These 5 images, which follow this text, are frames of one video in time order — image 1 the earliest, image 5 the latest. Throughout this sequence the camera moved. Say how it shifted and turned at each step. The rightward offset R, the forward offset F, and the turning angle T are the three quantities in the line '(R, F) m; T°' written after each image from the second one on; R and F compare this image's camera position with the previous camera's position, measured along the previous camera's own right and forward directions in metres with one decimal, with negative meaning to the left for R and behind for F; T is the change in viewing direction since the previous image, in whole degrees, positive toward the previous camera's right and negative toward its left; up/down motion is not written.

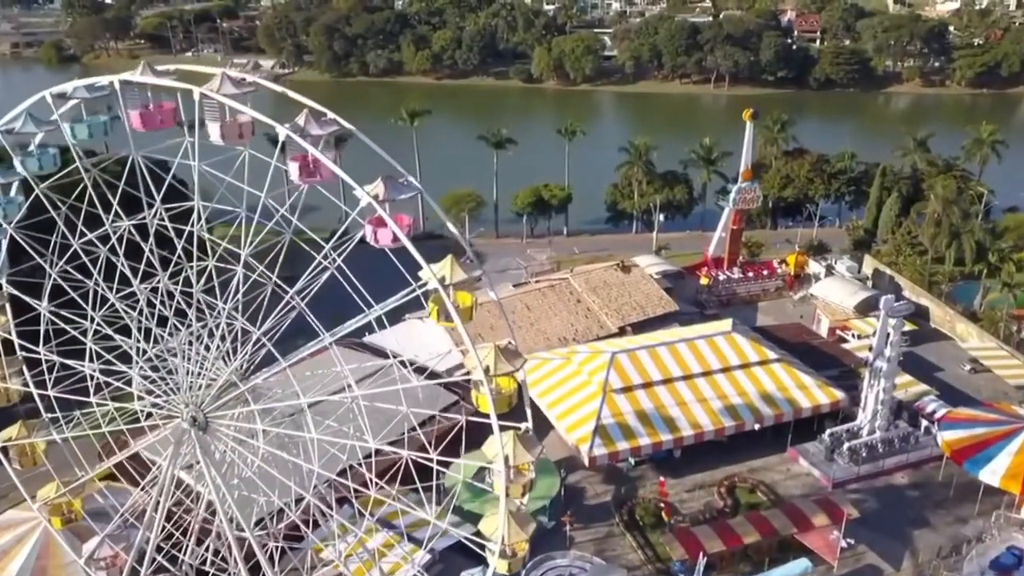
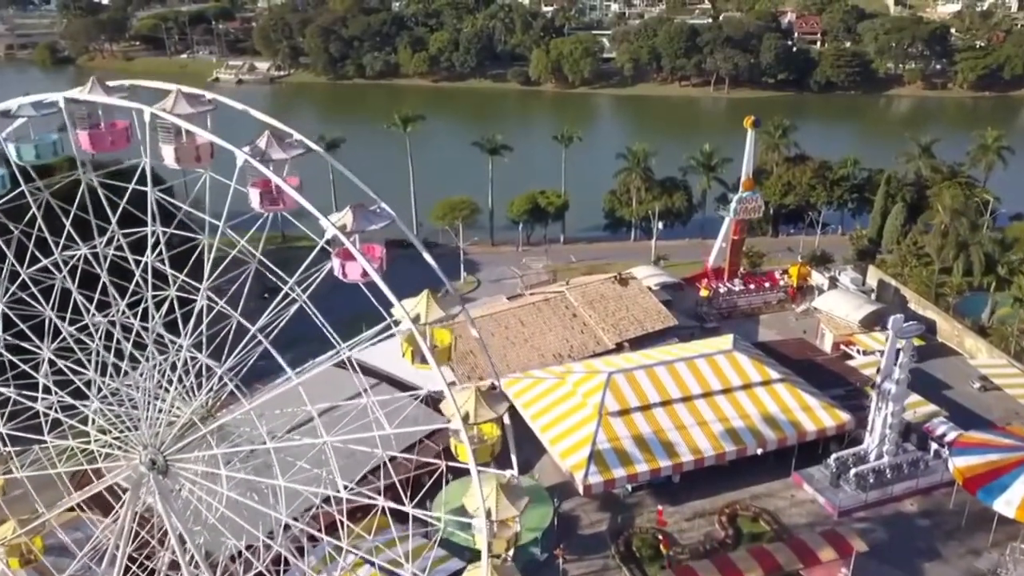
(+0.2, +1.2) m; 0°
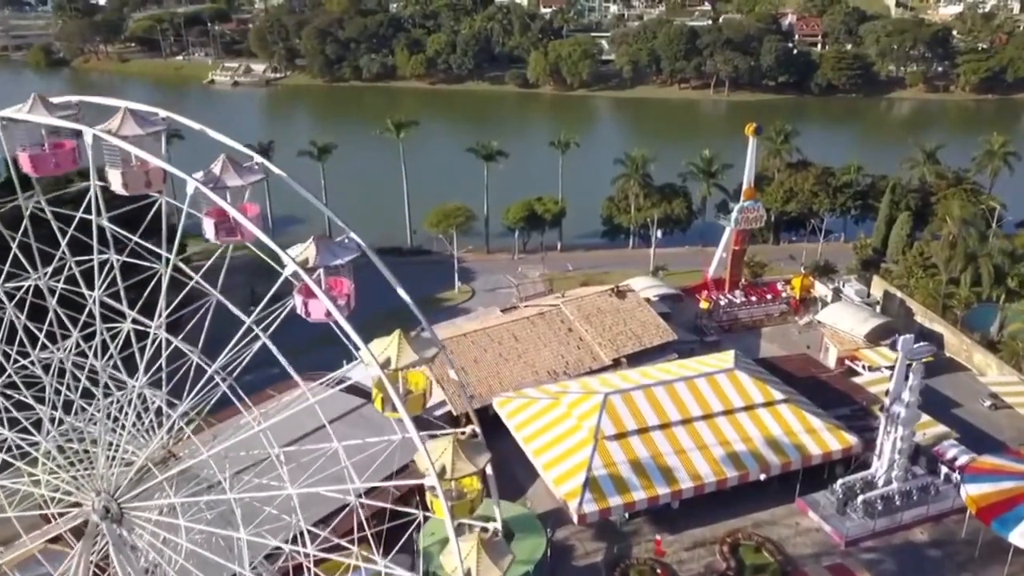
(+0.2, +1.2) m; 0°
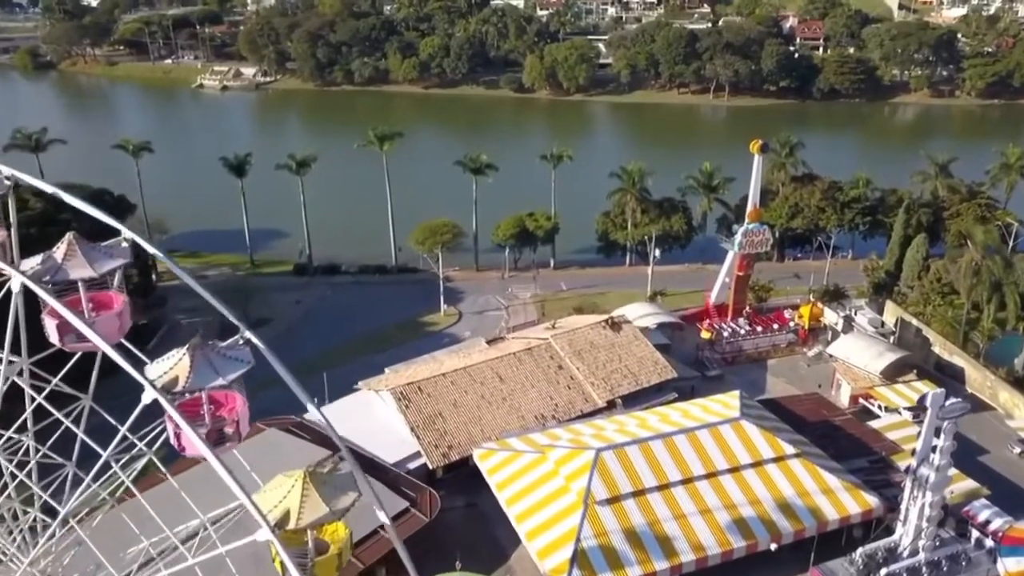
(+0.5, +2.8) m; 0°
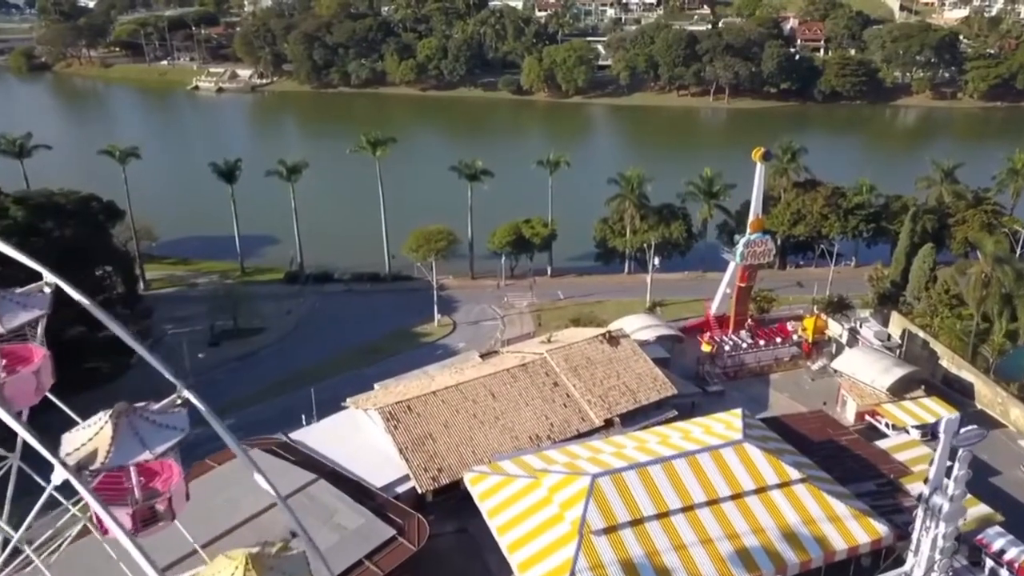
(+0.2, +1.1) m; 0°
